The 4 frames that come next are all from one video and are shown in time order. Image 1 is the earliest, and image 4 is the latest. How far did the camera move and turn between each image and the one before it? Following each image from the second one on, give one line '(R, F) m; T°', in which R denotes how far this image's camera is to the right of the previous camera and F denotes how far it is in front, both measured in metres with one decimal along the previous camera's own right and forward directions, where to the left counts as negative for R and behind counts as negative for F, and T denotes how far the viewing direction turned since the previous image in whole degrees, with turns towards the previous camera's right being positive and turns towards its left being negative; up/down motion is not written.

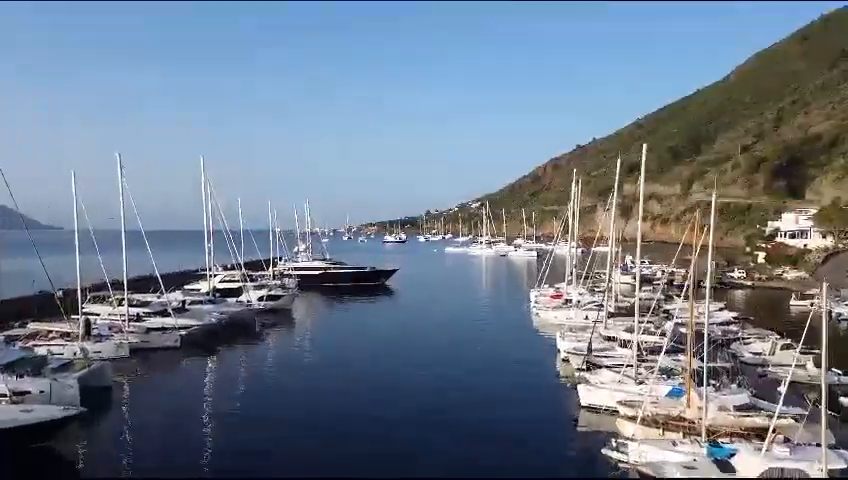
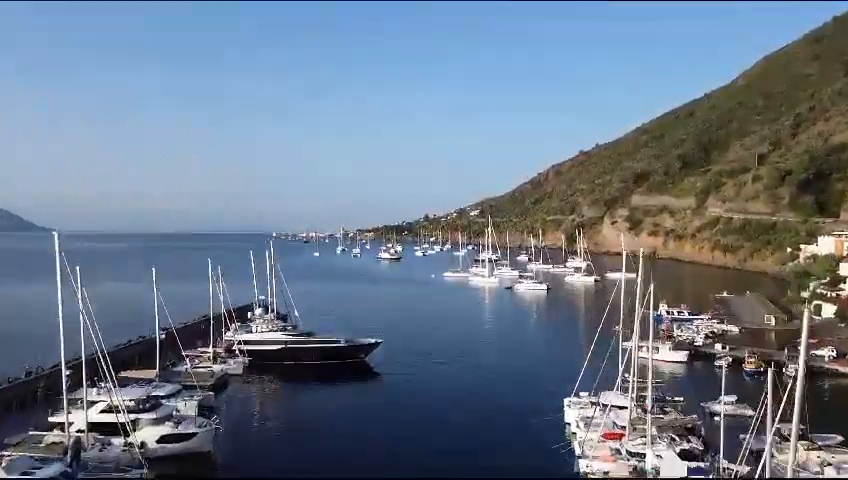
(+0.3, +7.4) m; 0°
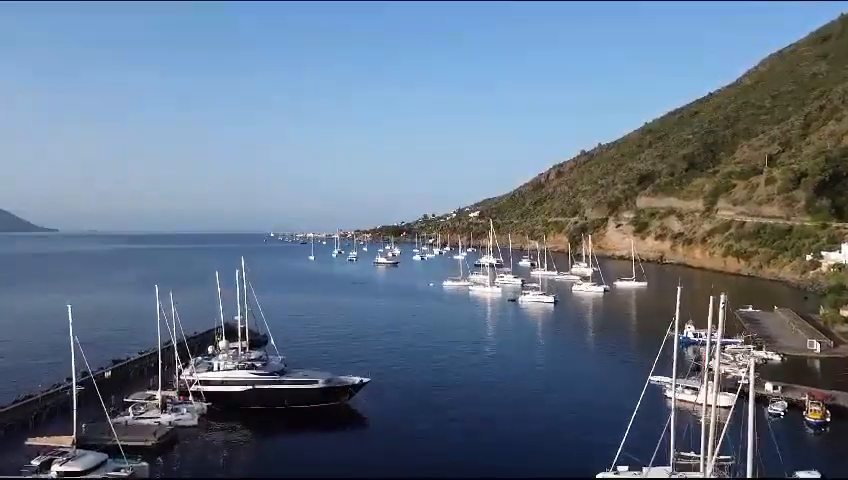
(+0.1, +4.1) m; 0°
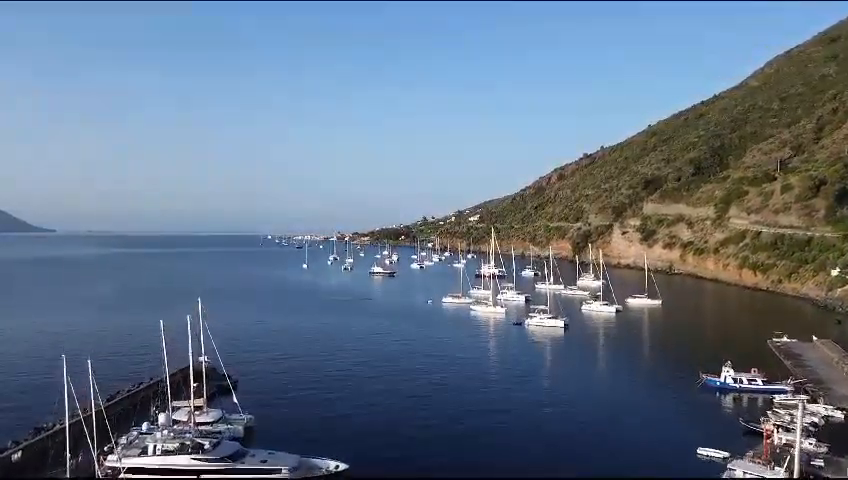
(+0.2, +4.5) m; 0°
